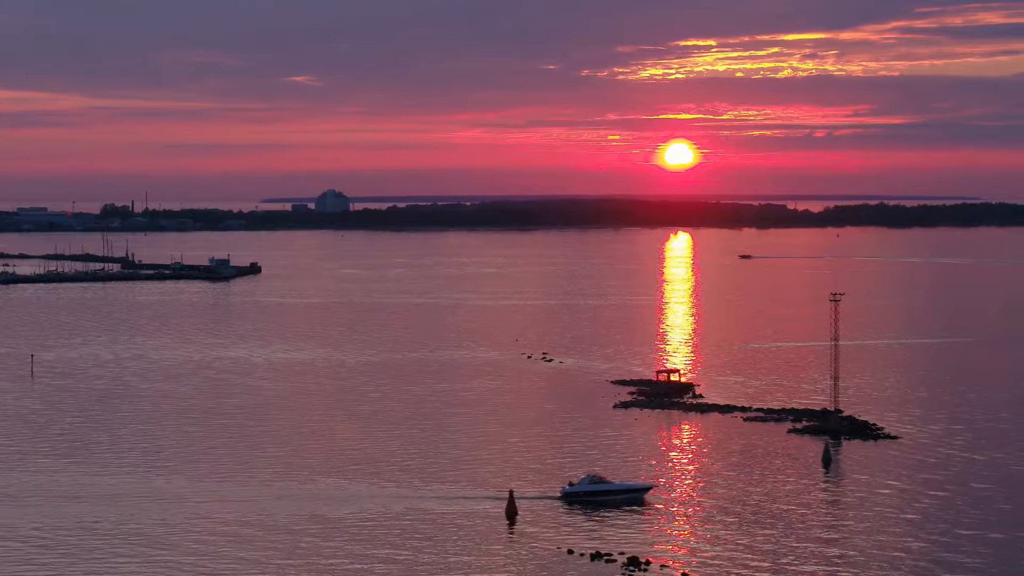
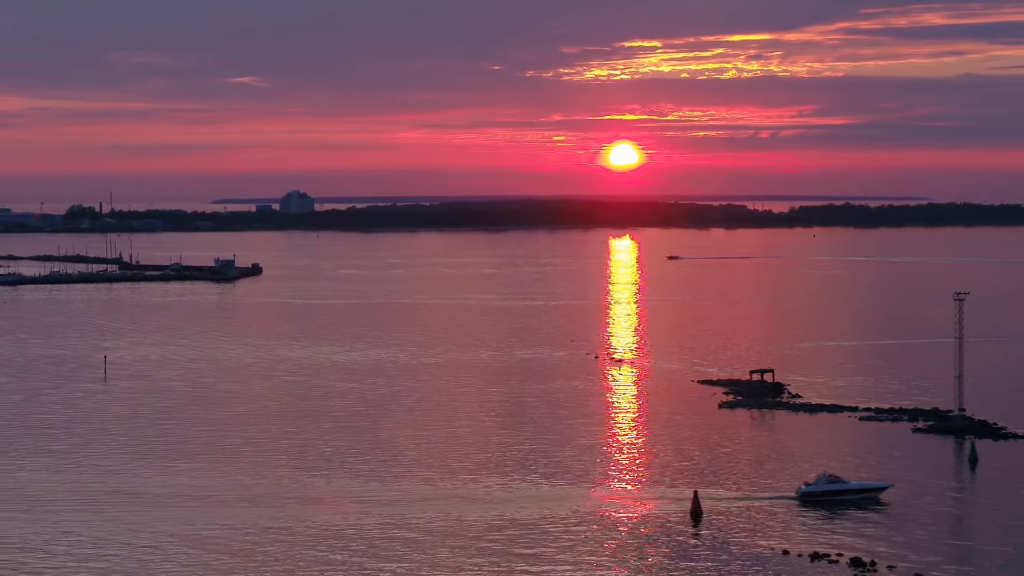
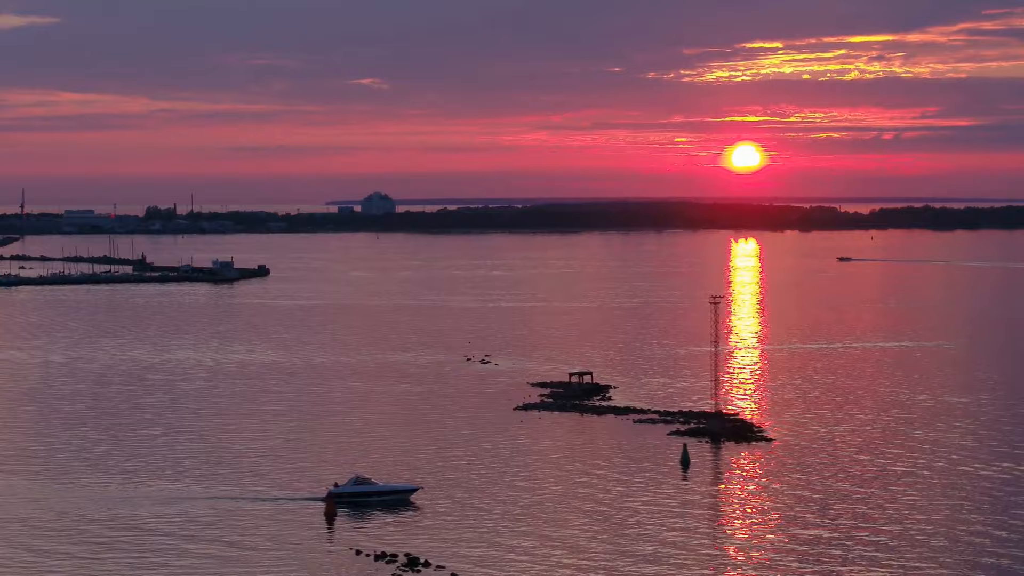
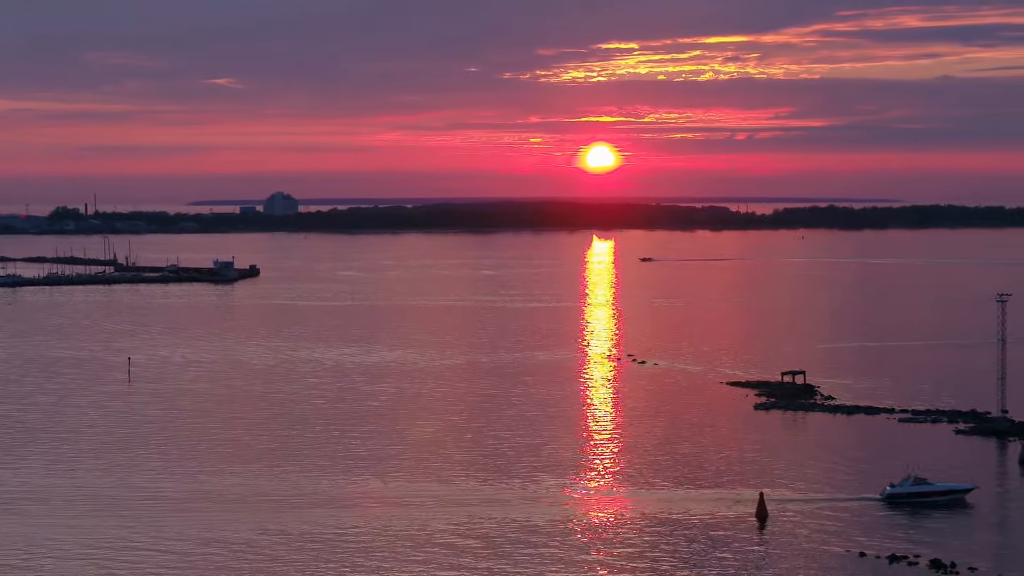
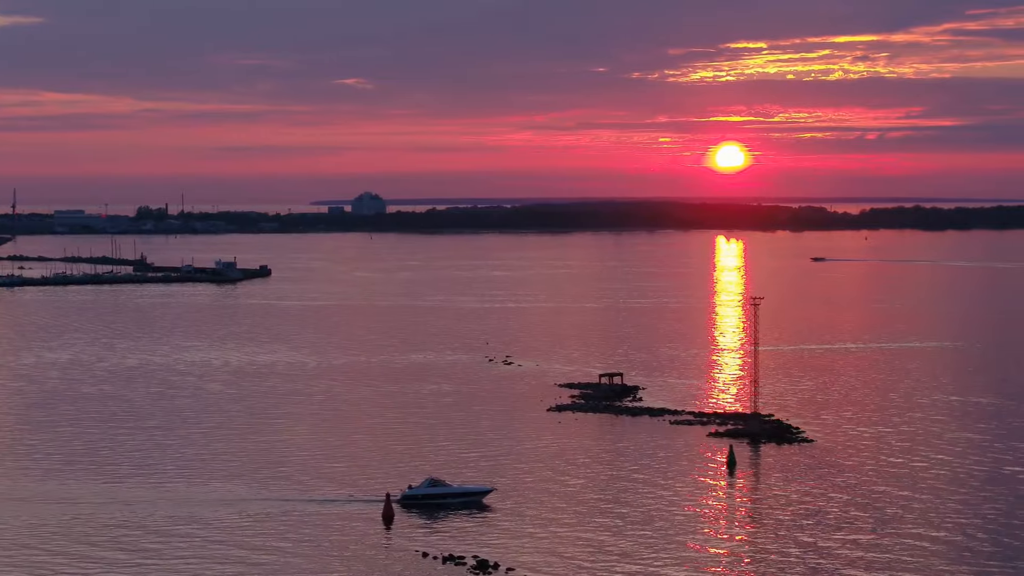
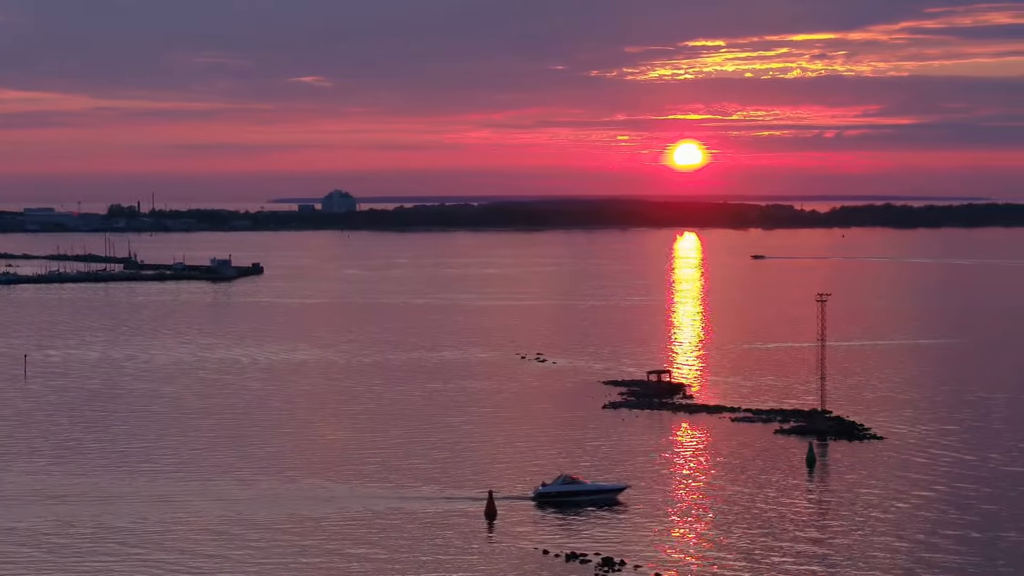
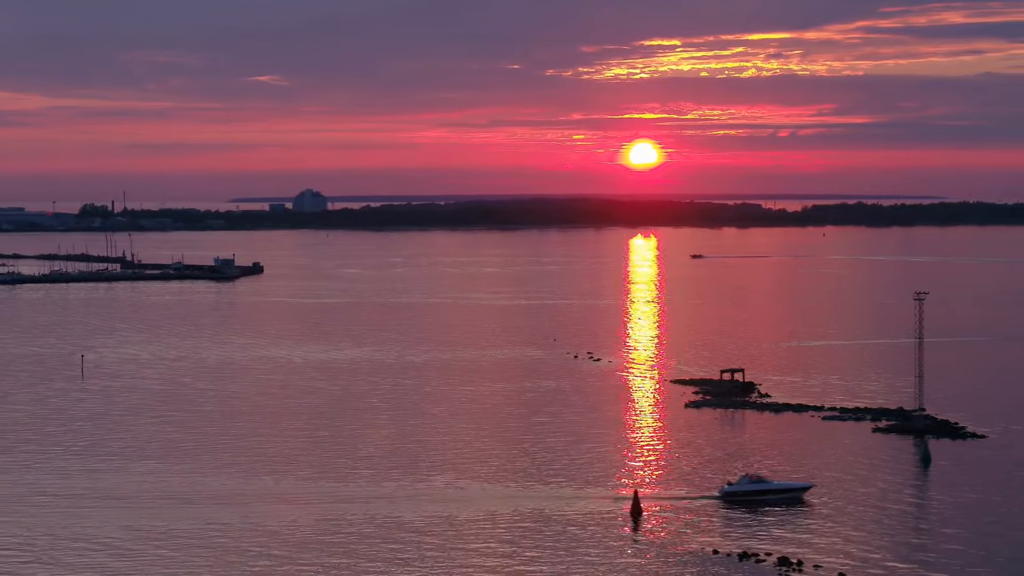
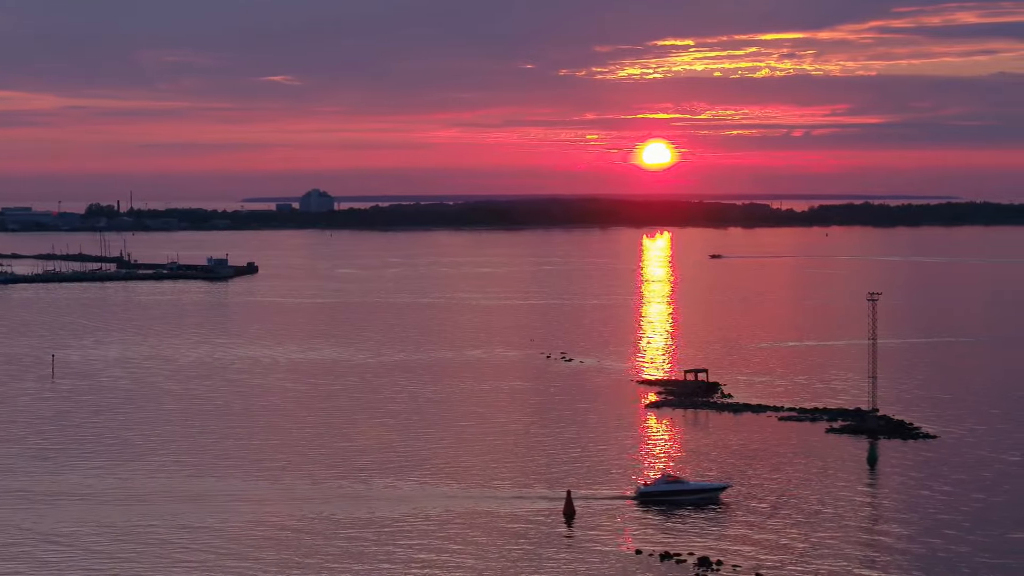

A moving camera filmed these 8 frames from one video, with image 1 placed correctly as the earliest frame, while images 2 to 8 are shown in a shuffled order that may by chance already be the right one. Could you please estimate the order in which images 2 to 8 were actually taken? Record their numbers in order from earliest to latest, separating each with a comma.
8, 7, 2, 4, 3, 5, 6
